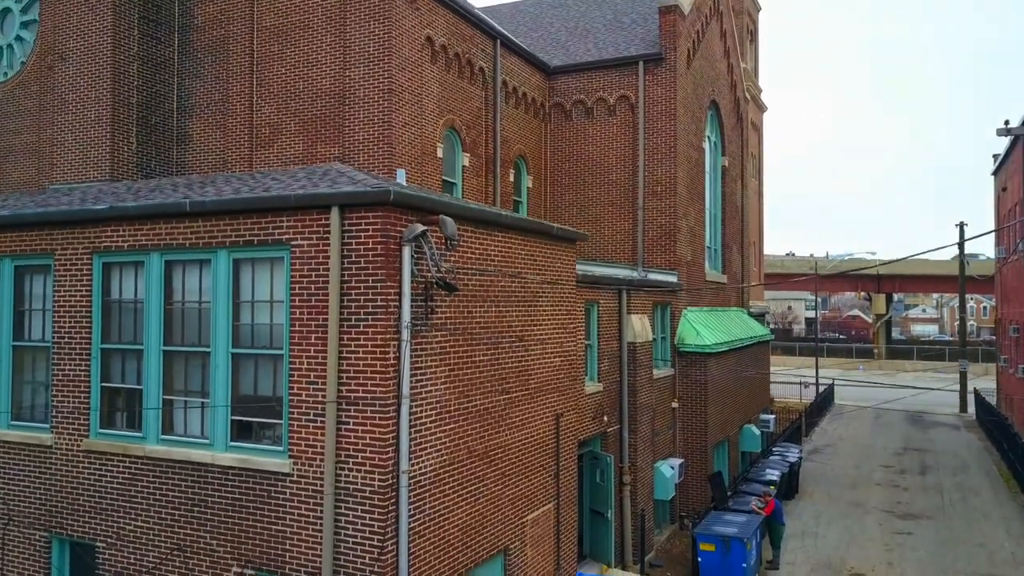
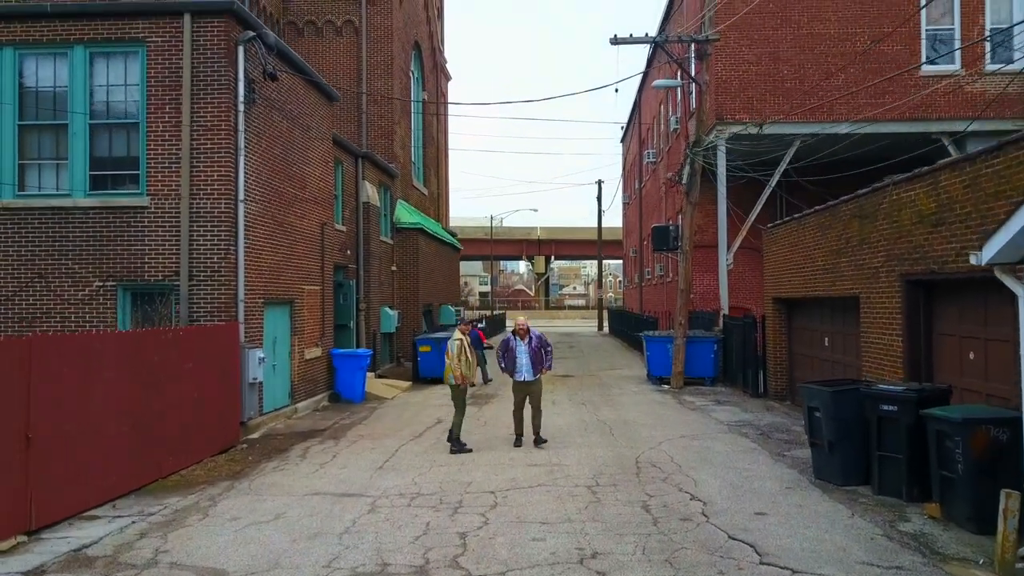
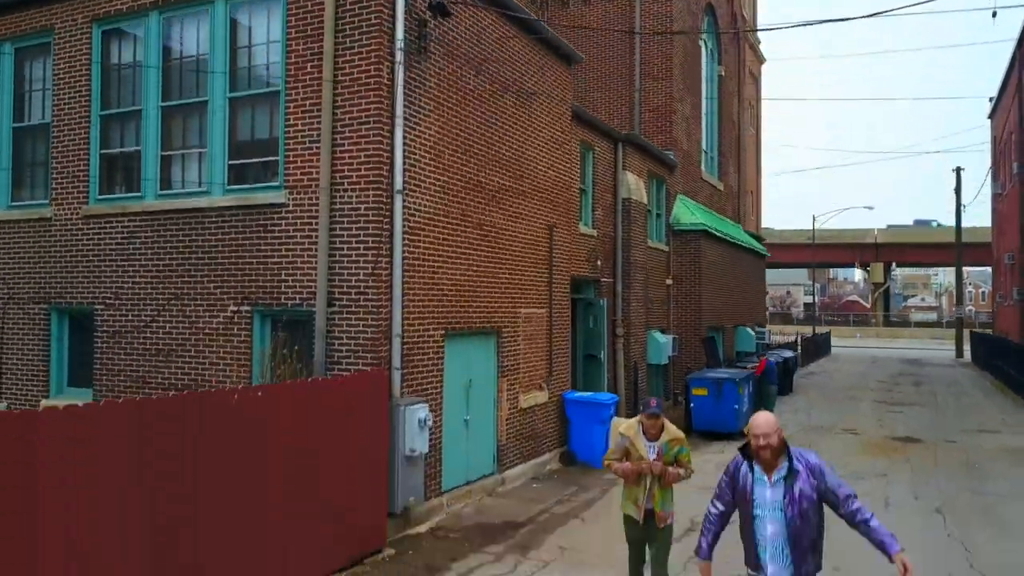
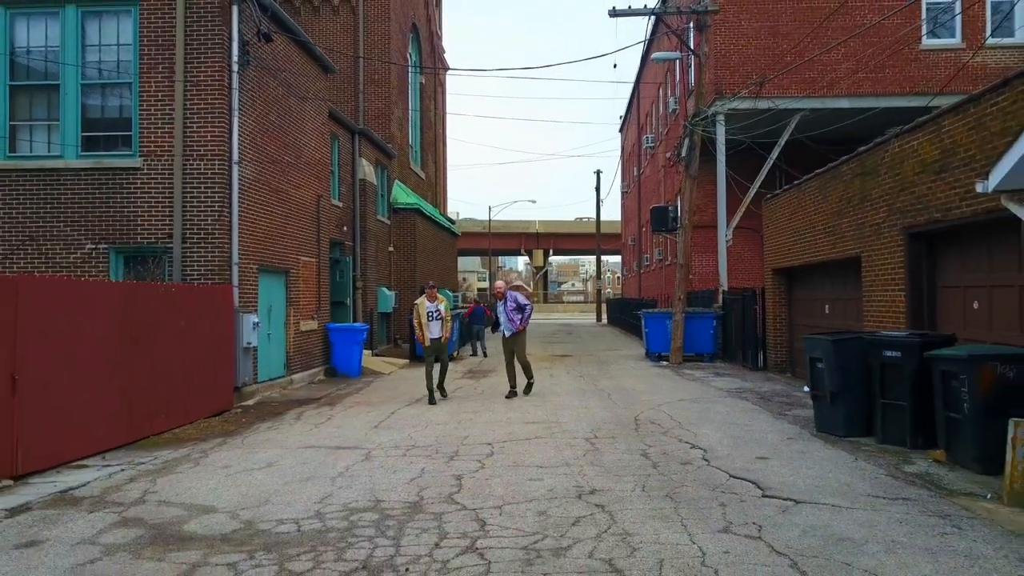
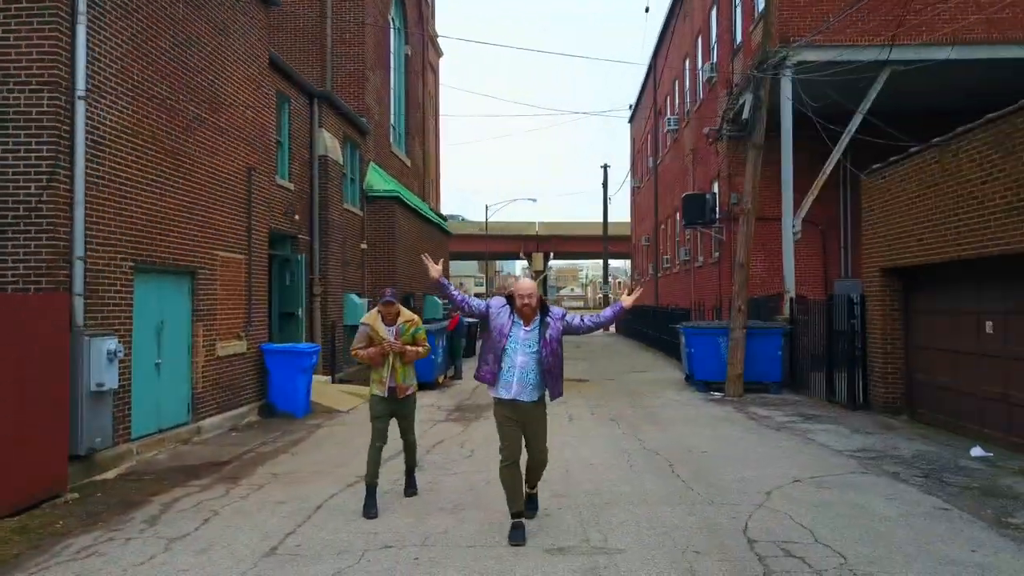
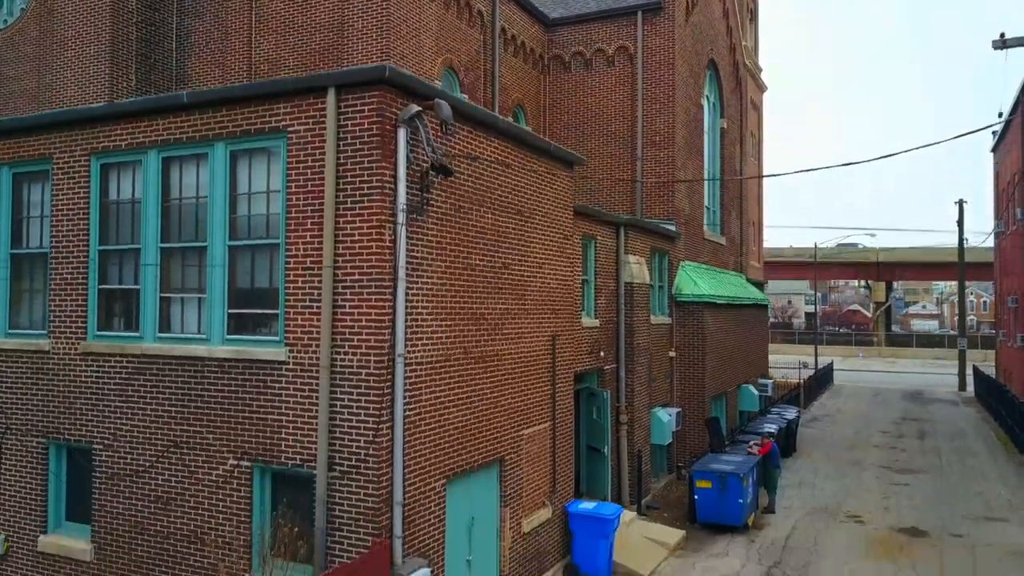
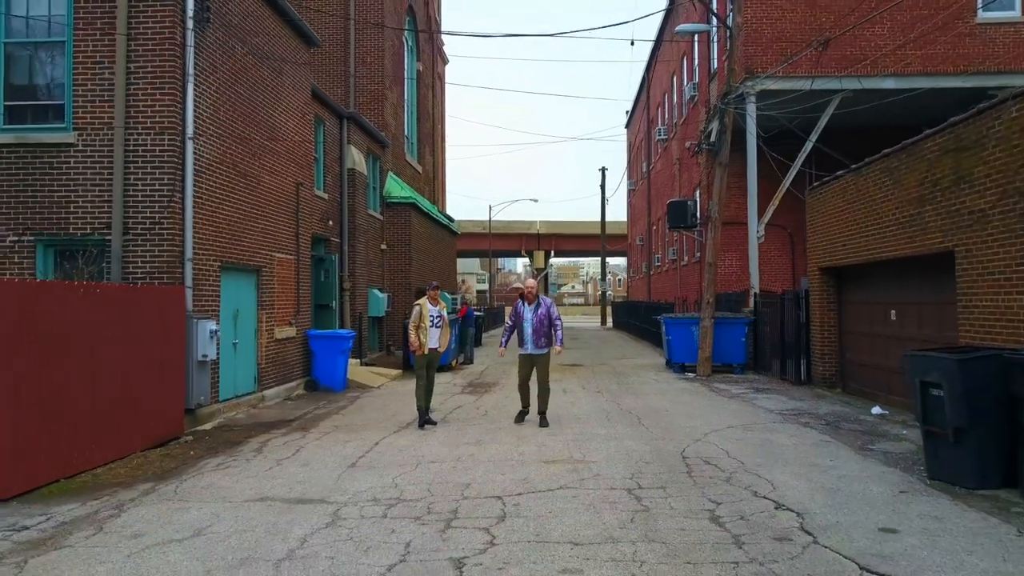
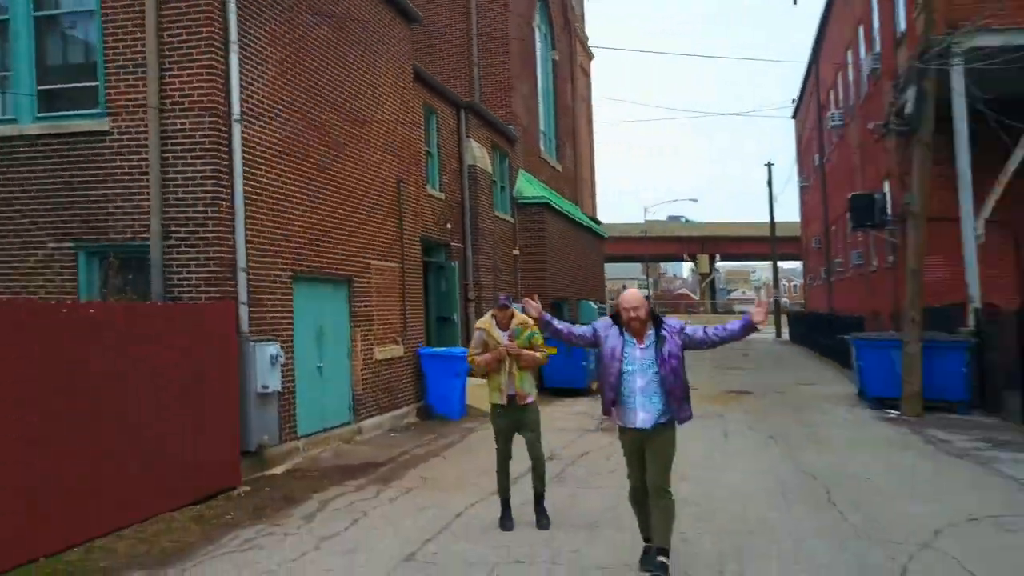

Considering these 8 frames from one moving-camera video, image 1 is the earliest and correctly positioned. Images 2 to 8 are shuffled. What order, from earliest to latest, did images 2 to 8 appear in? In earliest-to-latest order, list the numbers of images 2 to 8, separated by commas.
6, 3, 8, 5, 7, 4, 2
